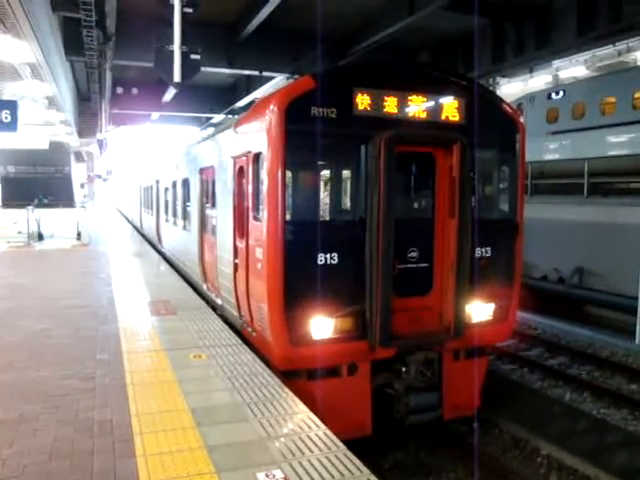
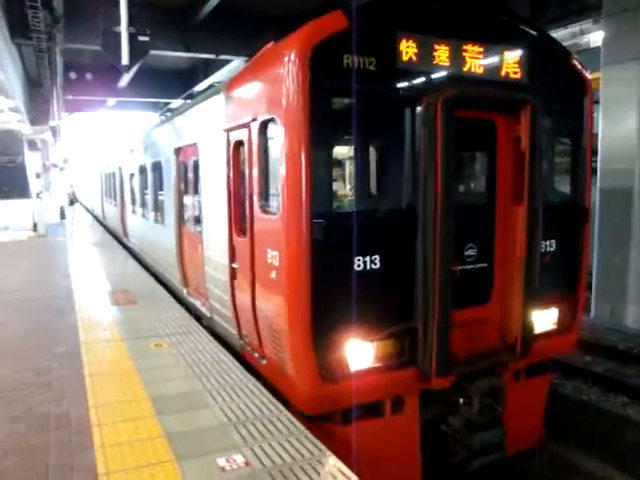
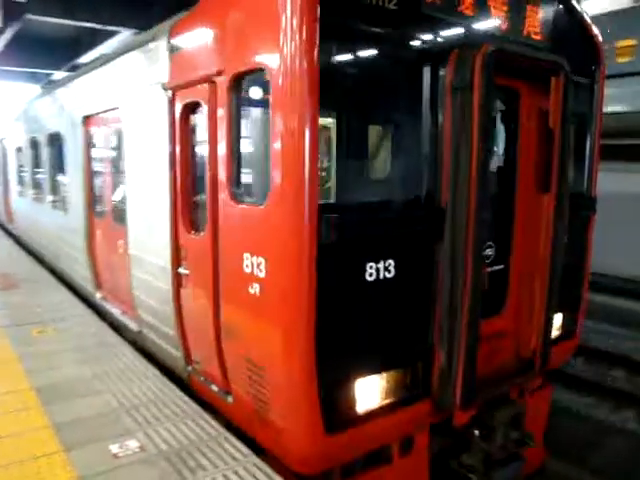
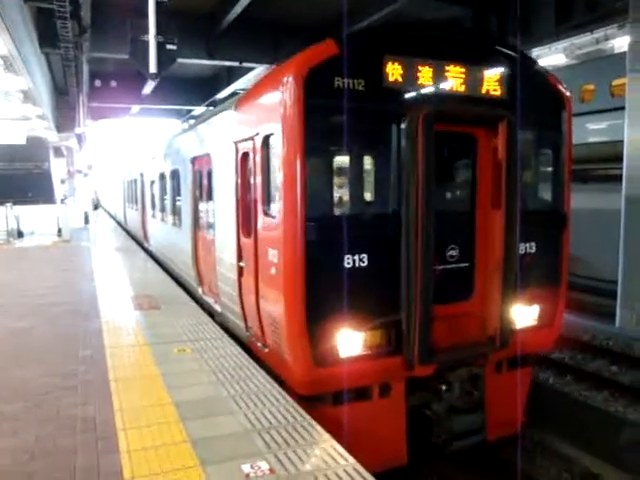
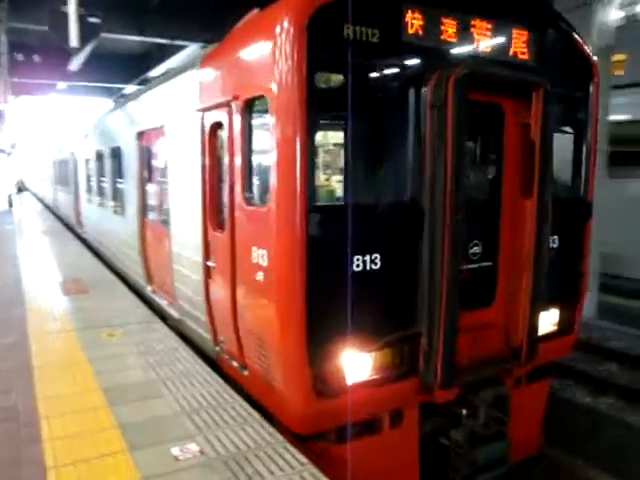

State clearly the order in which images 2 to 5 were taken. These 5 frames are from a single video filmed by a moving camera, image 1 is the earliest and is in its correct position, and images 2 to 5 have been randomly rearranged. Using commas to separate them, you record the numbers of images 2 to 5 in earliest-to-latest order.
4, 2, 5, 3
